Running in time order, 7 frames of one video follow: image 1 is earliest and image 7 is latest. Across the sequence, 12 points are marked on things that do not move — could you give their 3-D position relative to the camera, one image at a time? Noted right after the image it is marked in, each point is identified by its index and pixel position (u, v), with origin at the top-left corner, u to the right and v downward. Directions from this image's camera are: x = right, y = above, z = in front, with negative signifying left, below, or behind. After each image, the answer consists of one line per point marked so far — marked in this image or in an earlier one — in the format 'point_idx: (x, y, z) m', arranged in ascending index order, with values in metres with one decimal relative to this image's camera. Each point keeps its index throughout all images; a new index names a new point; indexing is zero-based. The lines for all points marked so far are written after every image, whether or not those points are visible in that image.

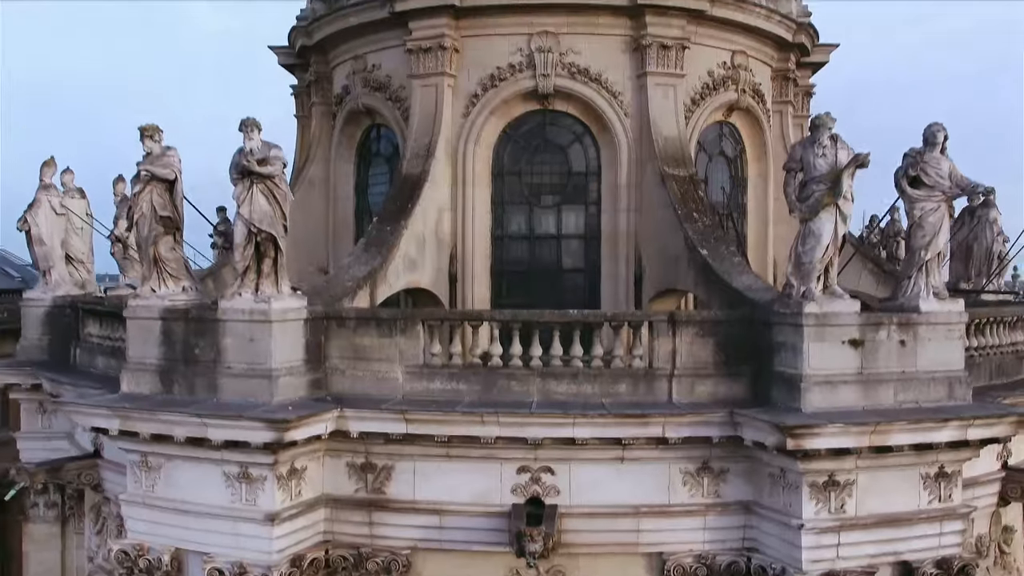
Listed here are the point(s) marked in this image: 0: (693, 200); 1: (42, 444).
0: (+2.2, +1.1, +11.8) m
1: (-6.5, -2.1, +13.0) m
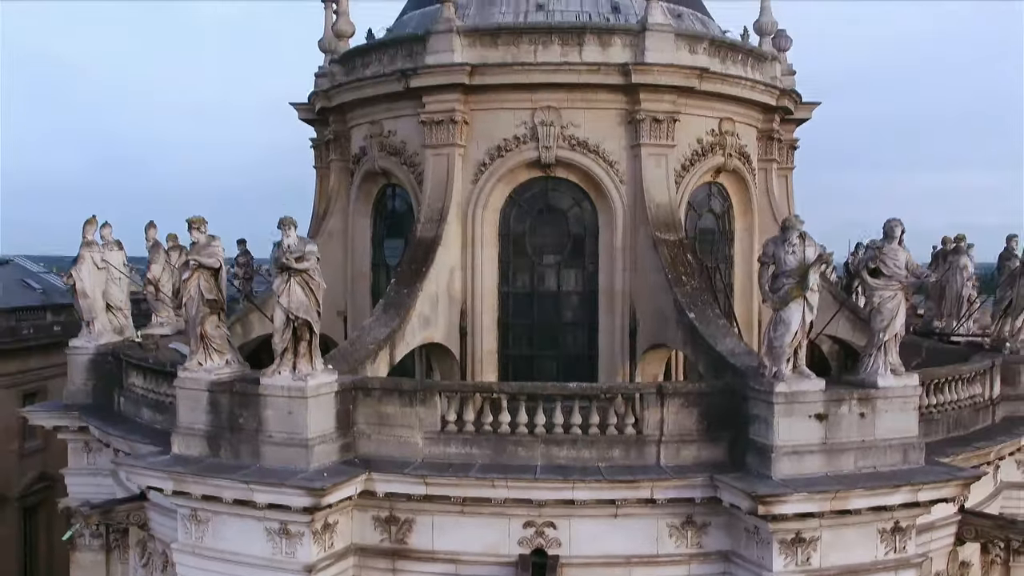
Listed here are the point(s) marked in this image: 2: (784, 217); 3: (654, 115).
0: (+2.3, +0.3, +13.0) m
1: (-6.4, -2.9, +14.3) m
2: (+4.5, +1.1, +15.5) m
3: (+2.0, +2.4, +13.3) m
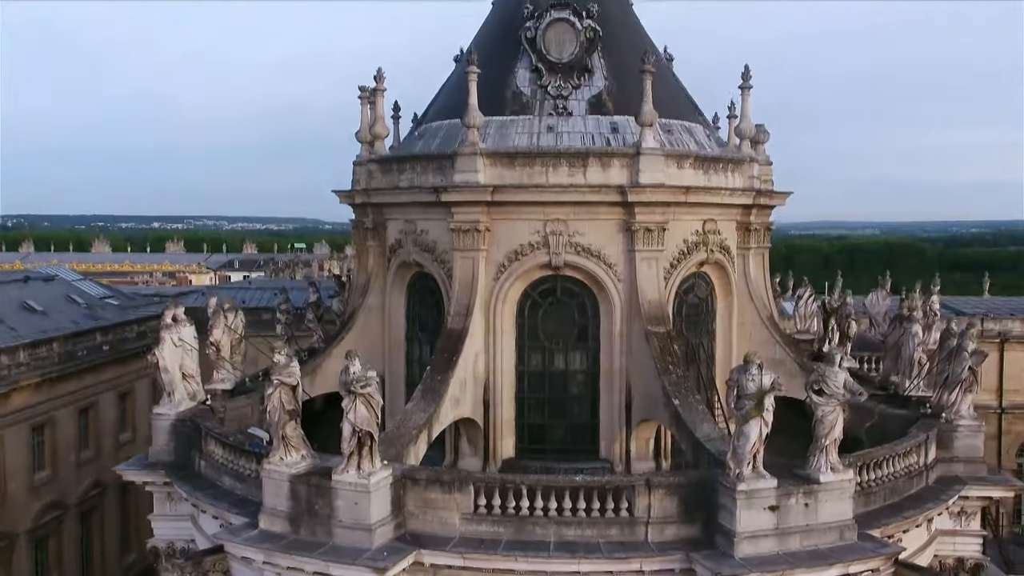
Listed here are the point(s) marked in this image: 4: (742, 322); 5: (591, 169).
0: (+2.6, -1.1, +15.6) m
1: (-6.1, -4.2, +17.0) m
2: (+4.7, -0.1, +18.1) m
3: (+2.3, +1.0, +15.8) m
4: (+4.3, -0.6, +17.7) m
5: (+1.3, +2.0, +15.7) m
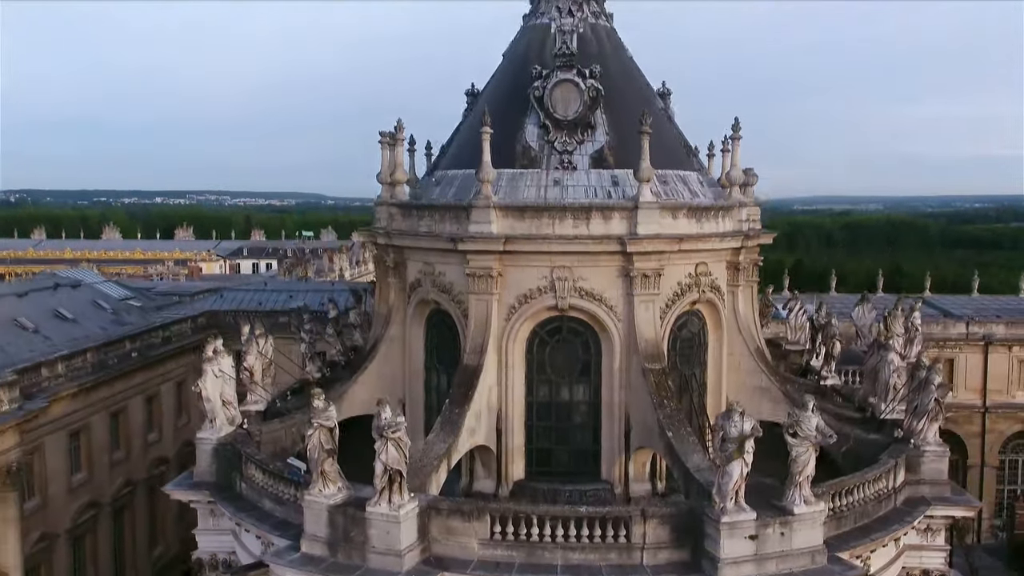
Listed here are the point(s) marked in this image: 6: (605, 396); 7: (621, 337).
0: (+2.8, -1.8, +17.3) m
1: (-5.9, -4.9, +18.9) m
2: (+4.9, -0.8, +19.8) m
3: (+2.4, +0.3, +17.5) m
4: (+4.5, -1.3, +19.4) m
5: (+1.5, +1.2, +17.4) m
6: (+1.8, -2.0, +18.0) m
7: (+2.0, -0.9, +17.7) m
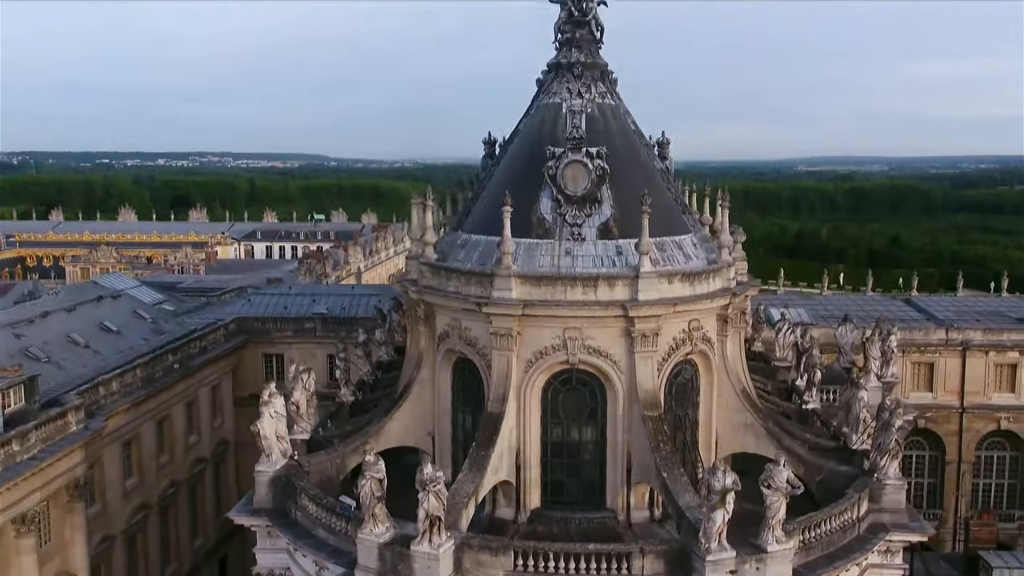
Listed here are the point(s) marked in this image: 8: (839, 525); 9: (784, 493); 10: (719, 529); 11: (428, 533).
0: (+3.1, -3.1, +20.1) m
1: (-5.6, -6.1, +21.8) m
2: (+5.3, -2.0, +22.5) m
3: (+2.8, -1.0, +20.2) m
4: (+4.8, -2.5, +22.2) m
5: (+1.9, 0.0, +20.0) m
6: (+2.1, -3.3, +20.8) m
7: (+2.4, -2.1, +20.5) m
8: (+6.8, -4.9, +19.6) m
9: (+4.9, -3.7, +17.2) m
10: (+3.7, -4.3, +16.9) m
11: (-1.5, -4.5, +17.3) m
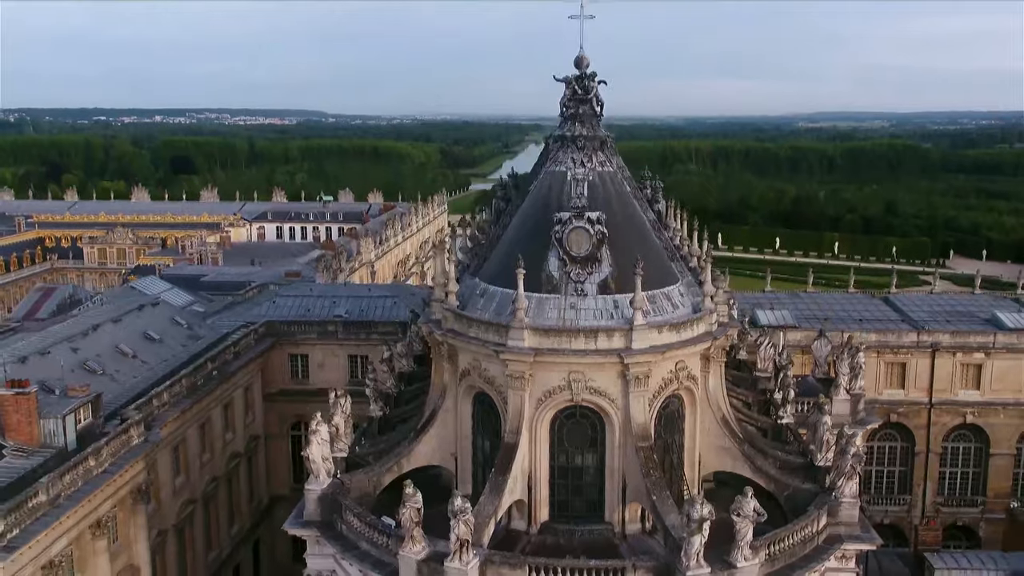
0: (+3.5, -4.3, +23.8) m
1: (-5.2, -7.3, +25.6) m
2: (+5.6, -3.1, +26.1) m
3: (+3.1, -2.2, +23.7) m
4: (+5.2, -3.6, +25.8) m
5: (+2.2, -1.3, +23.5) m
6: (+2.5, -4.5, +24.5) m
7: (+2.7, -3.4, +24.1) m
8: (+7.1, -6.2, +23.3) m
9: (+5.3, -5.1, +20.9) m
10: (+4.0, -5.7, +20.6) m
11: (-1.2, -5.9, +21.0) m
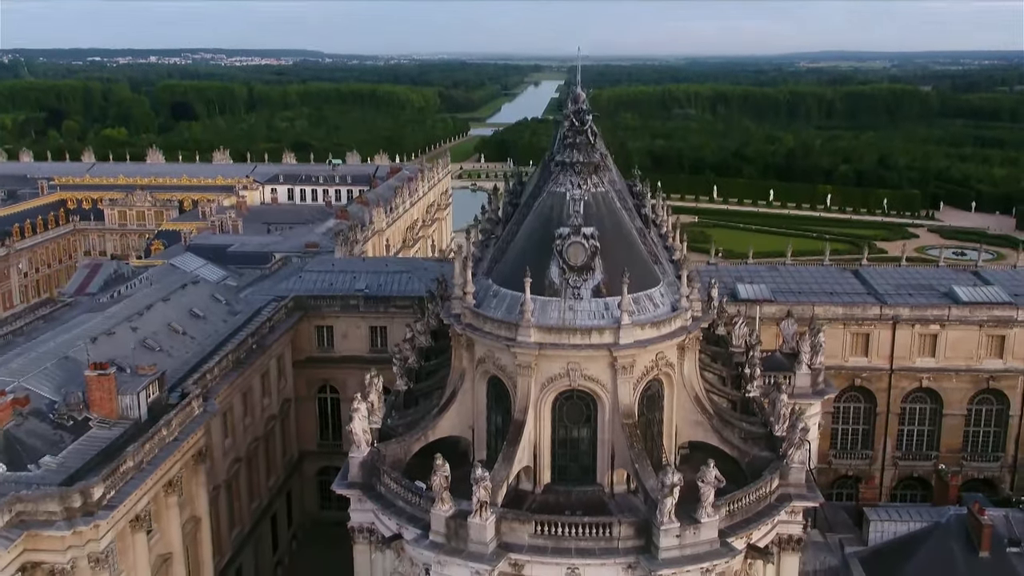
0: (+3.7, -4.5, +29.0) m
1: (-5.0, -7.4, +31.0) m
2: (+5.9, -3.1, +31.2) m
3: (+3.4, -2.4, +28.8) m
4: (+5.4, -3.7, +31.0) m
5: (+2.4, -1.5, +28.6) m
6: (+2.7, -4.6, +29.7) m
7: (+3.0, -3.5, +29.2) m
8: (+7.3, -6.4, +28.6) m
9: (+5.5, -5.4, +26.1) m
10: (+4.3, -6.1, +25.9) m
11: (-0.9, -6.2, +26.3) m
